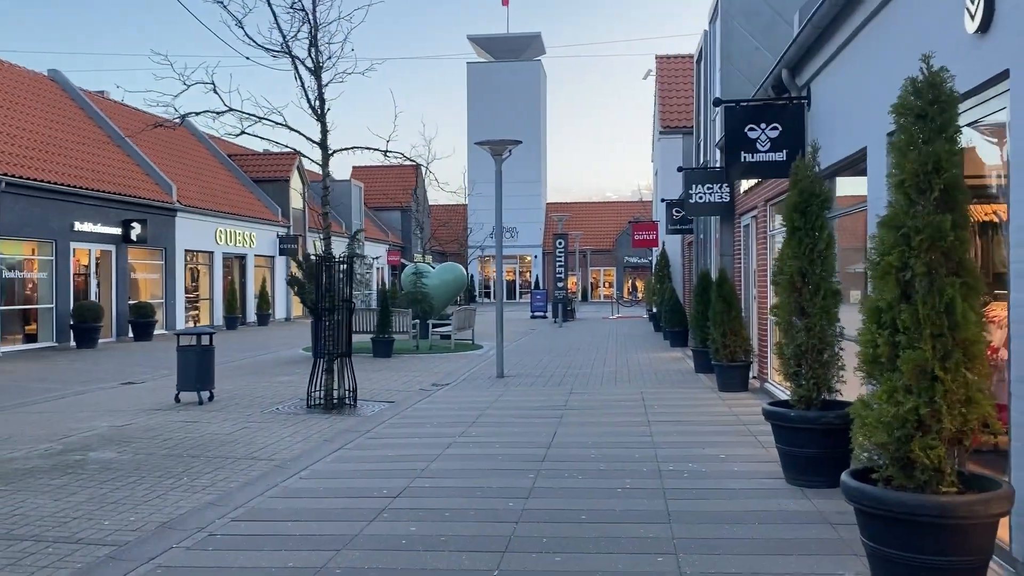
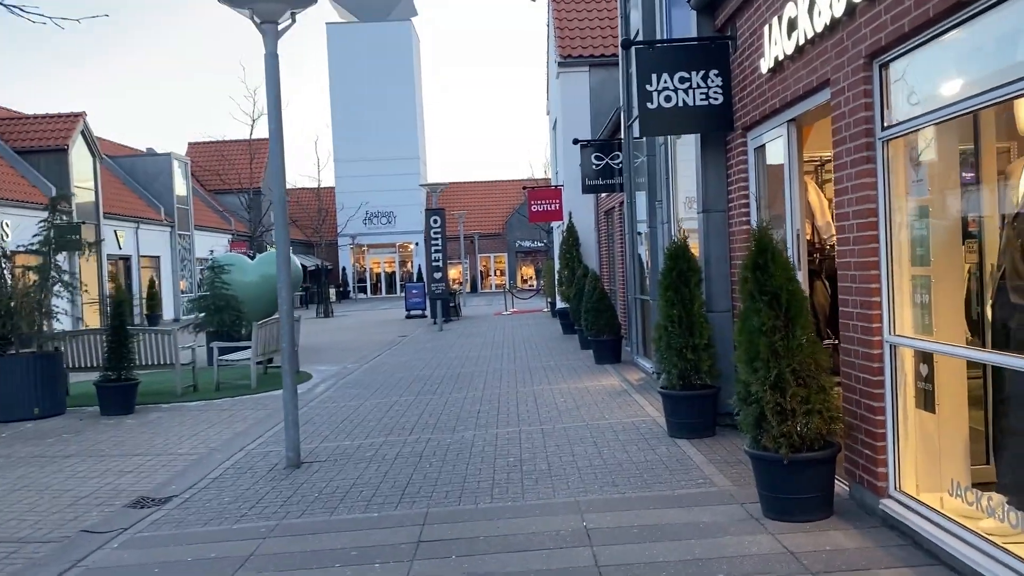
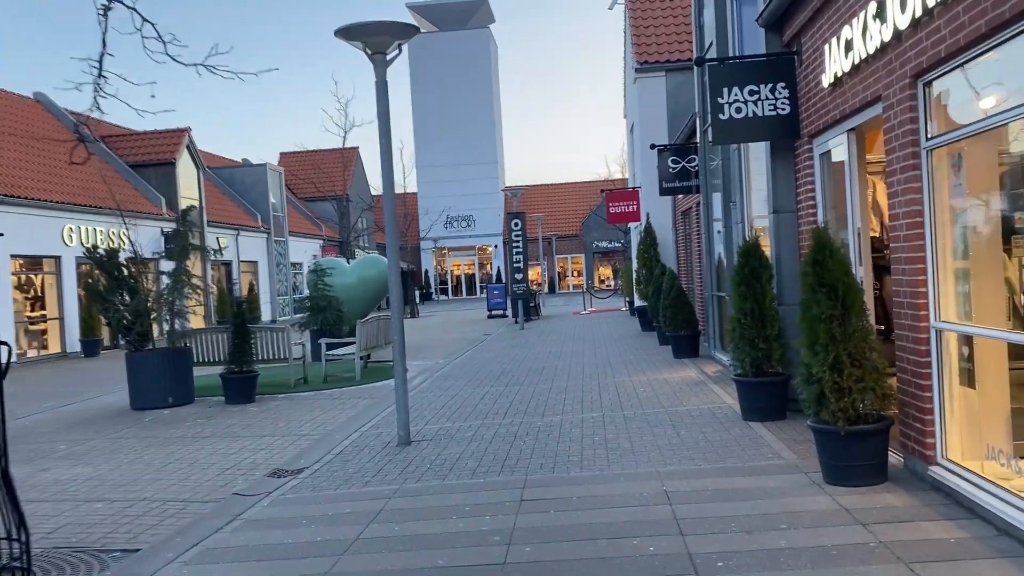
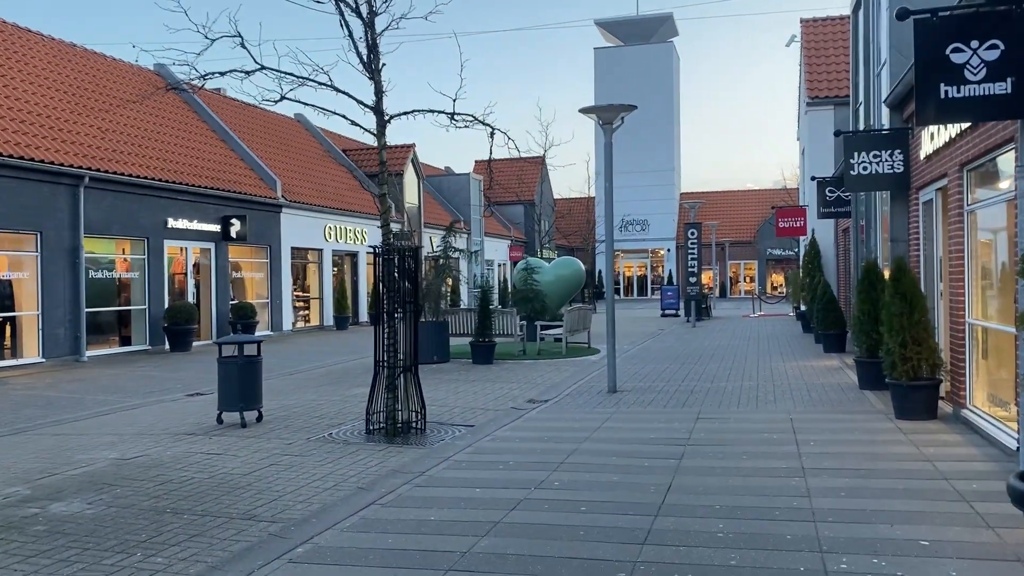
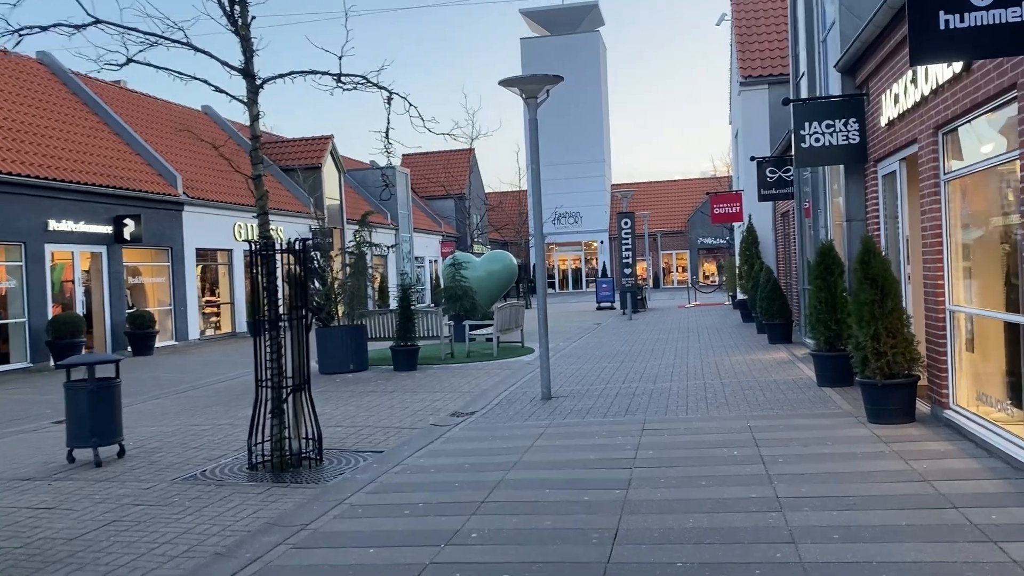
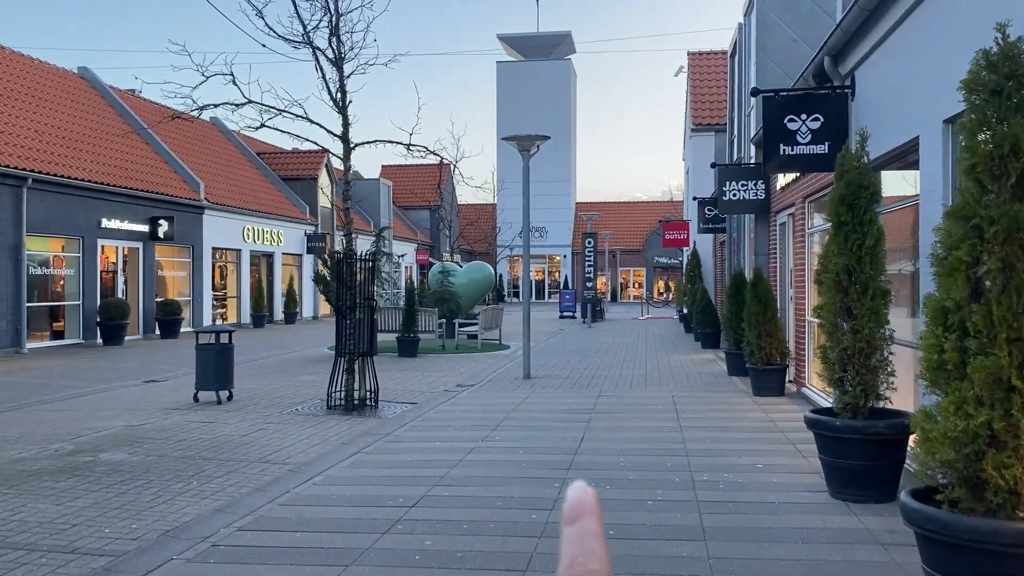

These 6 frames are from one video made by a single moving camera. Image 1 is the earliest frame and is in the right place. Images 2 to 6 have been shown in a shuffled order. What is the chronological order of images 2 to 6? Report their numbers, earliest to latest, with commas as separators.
6, 4, 5, 3, 2
